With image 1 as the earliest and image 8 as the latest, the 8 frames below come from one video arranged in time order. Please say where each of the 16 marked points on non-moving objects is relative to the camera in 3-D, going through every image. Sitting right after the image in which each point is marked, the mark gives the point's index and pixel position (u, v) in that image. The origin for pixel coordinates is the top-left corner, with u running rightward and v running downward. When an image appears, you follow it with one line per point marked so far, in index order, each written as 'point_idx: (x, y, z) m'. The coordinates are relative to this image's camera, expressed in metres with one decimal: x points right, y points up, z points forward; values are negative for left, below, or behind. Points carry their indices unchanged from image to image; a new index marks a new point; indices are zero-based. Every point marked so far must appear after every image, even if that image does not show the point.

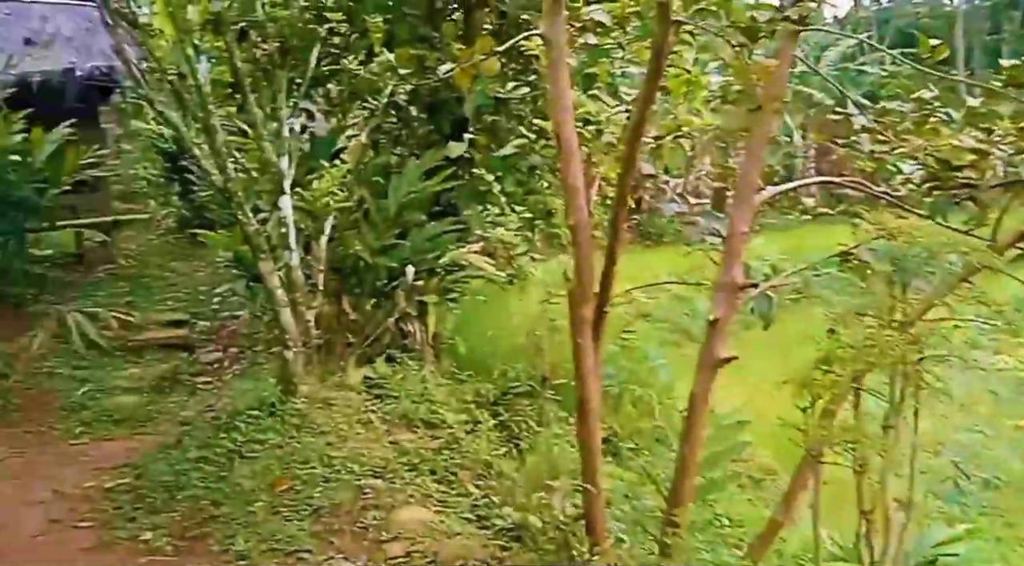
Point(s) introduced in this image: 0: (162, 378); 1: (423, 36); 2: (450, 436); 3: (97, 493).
0: (-1.7, -0.5, +4.0) m
1: (-0.4, +1.1, +3.9) m
2: (-0.2, -0.6, +3.2) m
3: (-1.4, -0.7, +2.8) m
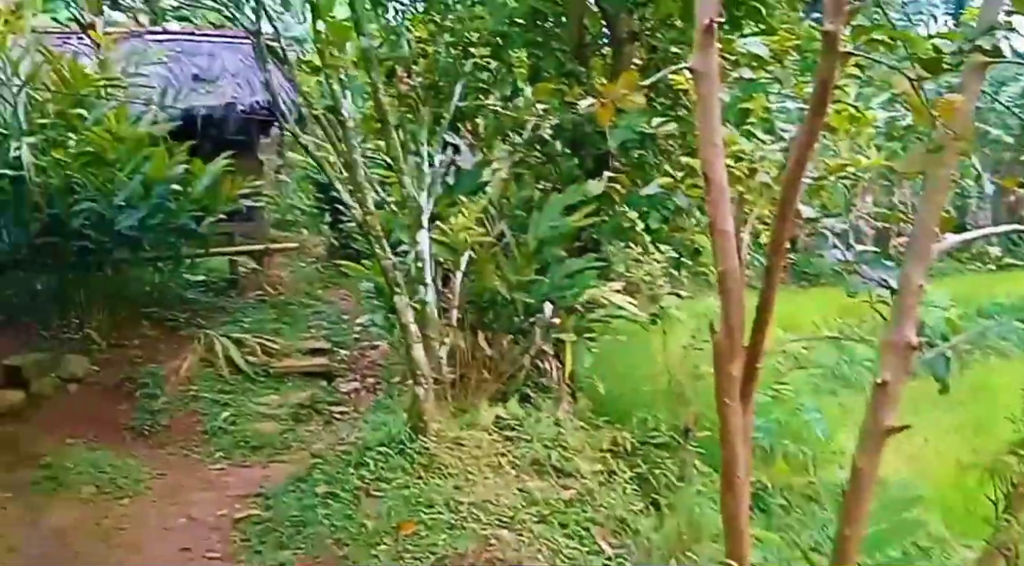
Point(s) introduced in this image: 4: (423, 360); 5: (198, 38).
0: (-1.1, -0.6, +4.1) m
1: (+0.3, +1.0, +3.8) m
2: (+0.3, -0.7, +3.0) m
3: (-1.0, -0.8, +2.8) m
4: (-0.3, -0.3, +3.2) m
5: (-2.2, +1.8, +5.8) m
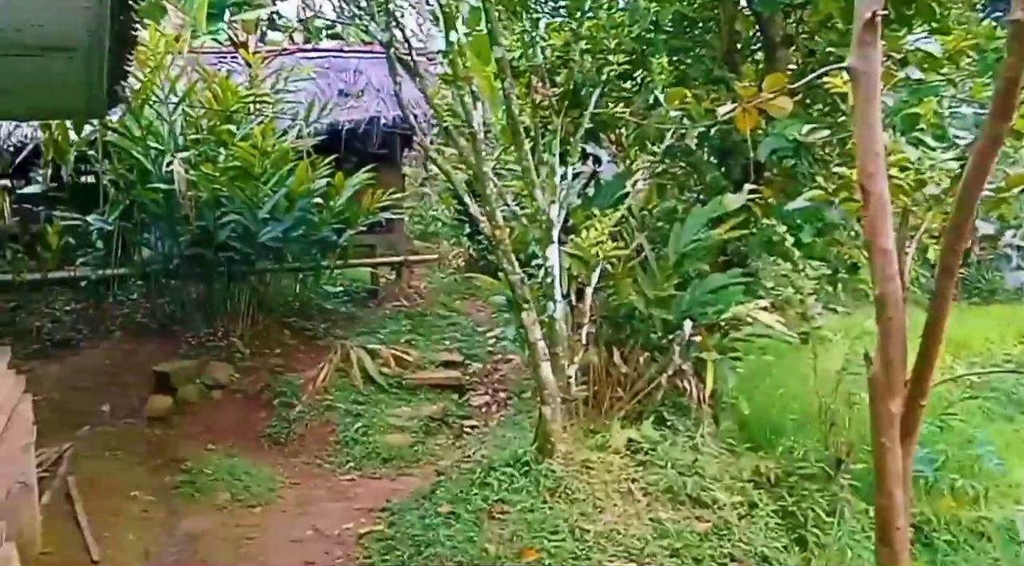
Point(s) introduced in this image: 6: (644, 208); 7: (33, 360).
0: (-0.4, -0.7, +4.1) m
1: (+0.9, +0.9, +3.6) m
2: (+0.7, -0.8, +2.8) m
3: (-0.6, -0.9, +2.8) m
4: (+0.1, -0.4, +3.1) m
5: (-1.2, +1.7, +6.0) m
6: (+0.6, +0.4, +4.0) m
7: (-2.8, -0.5, +4.7) m
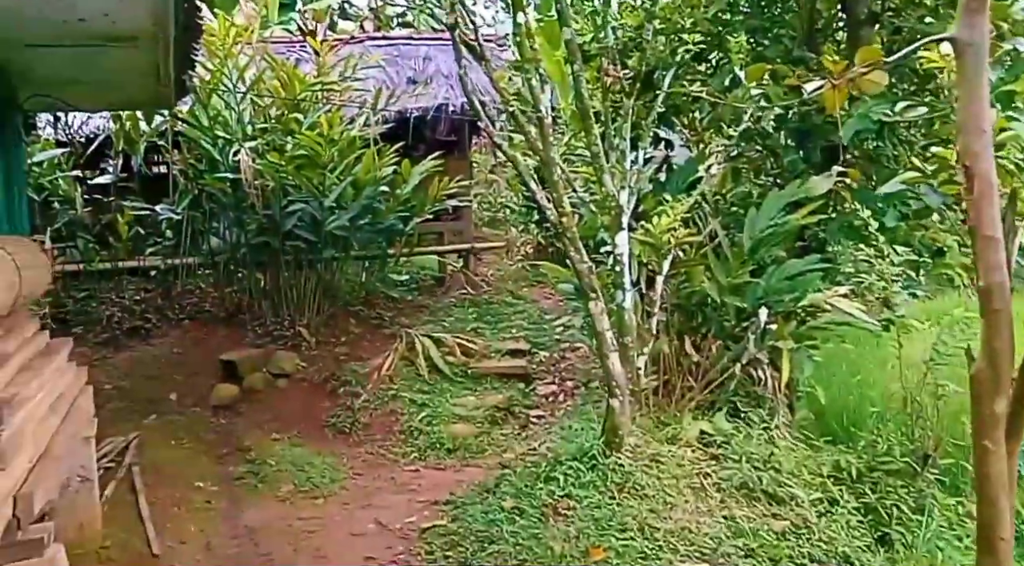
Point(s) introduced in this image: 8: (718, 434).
0: (-0.1, -0.6, +4.0) m
1: (+1.2, +0.9, +3.4) m
2: (+0.9, -0.8, +2.6) m
3: (-0.3, -0.8, +2.8) m
4: (+0.4, -0.3, +3.0) m
5: (-0.7, +1.8, +6.0) m
6: (+0.9, +0.4, +3.8) m
7: (-2.5, -0.4, +4.9) m
8: (+0.8, -0.6, +3.1) m
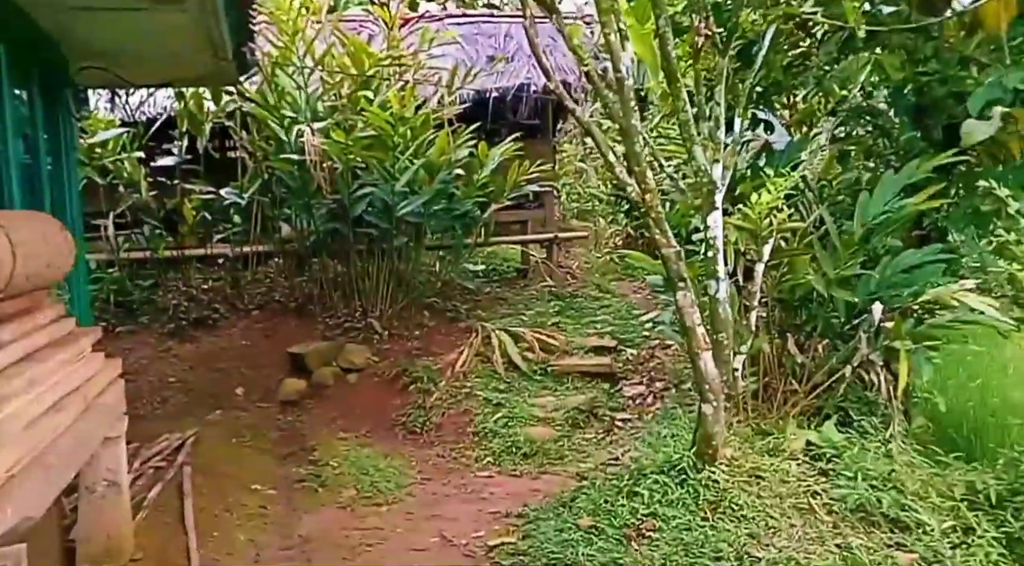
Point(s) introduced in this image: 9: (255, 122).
0: (+0.3, -0.6, +3.7) m
1: (+1.4, +1.0, +2.9) m
2: (+1.1, -0.7, +2.2) m
3: (-0.1, -0.8, +2.5) m
4: (+0.6, -0.3, +2.6) m
5: (-0.1, +1.8, +5.7) m
6: (+1.3, +0.5, +3.4) m
7: (-2.0, -0.3, +4.8) m
8: (+1.1, -0.5, +2.7) m
9: (-1.5, +0.9, +4.7) m
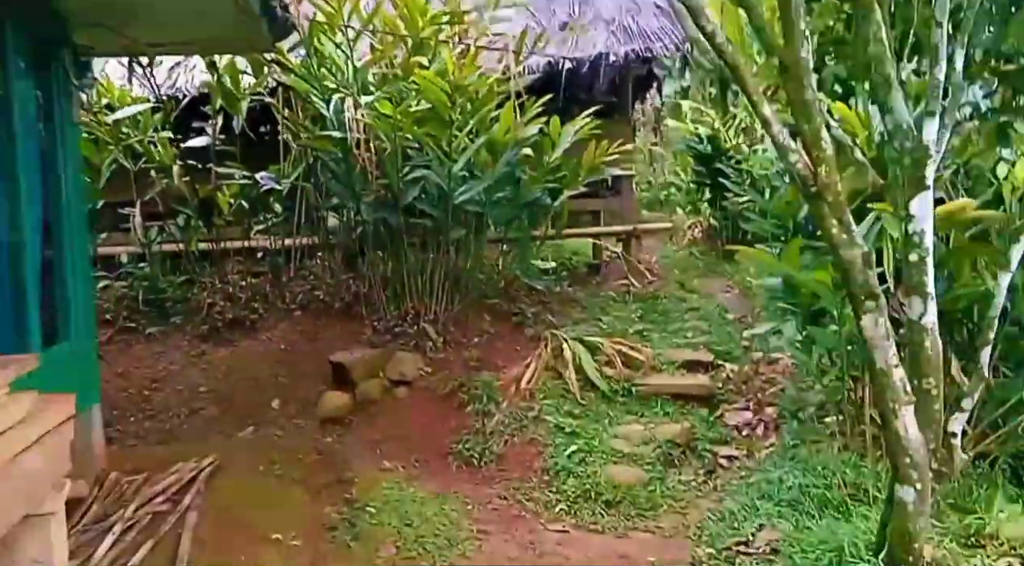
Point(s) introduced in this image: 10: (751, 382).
0: (+0.6, -0.6, +3.0) m
1: (+1.7, +0.9, +2.1) m
2: (+1.3, -0.8, +1.5) m
3: (+0.1, -0.8, +1.8) m
4: (+0.8, -0.3, +1.9) m
5: (+0.3, +1.8, +5.0) m
6: (+1.6, +0.4, +2.6) m
7: (-1.6, -0.3, +4.2) m
8: (+1.3, -0.6, +2.0) m
9: (-1.1, +1.0, +4.2) m
10: (+1.0, -0.4, +3.5) m
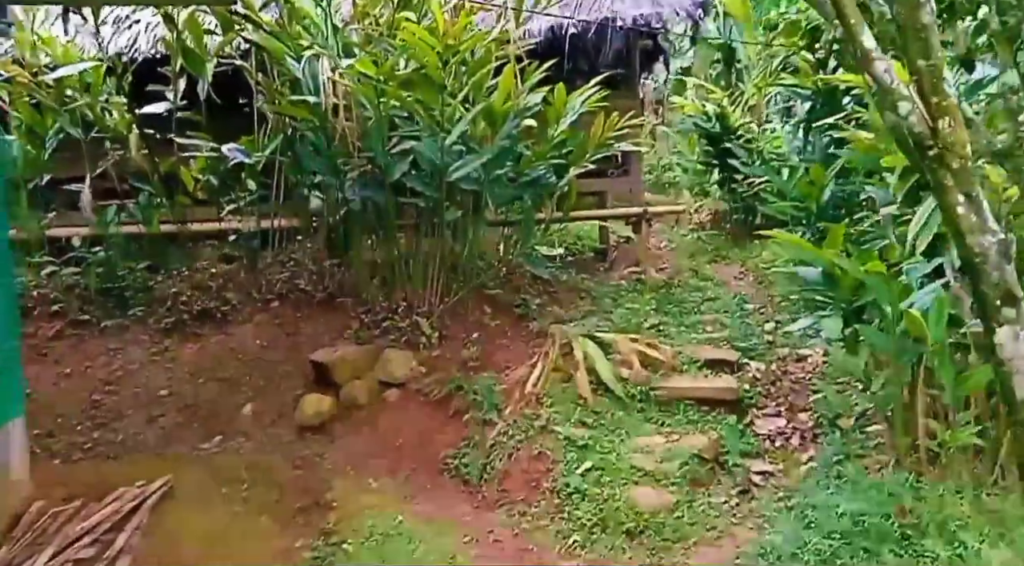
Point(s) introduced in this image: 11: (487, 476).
0: (+0.6, -0.6, +2.6) m
1: (+1.7, +0.9, +1.7) m
2: (+1.3, -0.8, +1.1) m
3: (+0.1, -0.8, +1.4) m
4: (+0.9, -0.3, +1.4) m
5: (+0.3, +1.9, +4.6) m
6: (+1.6, +0.4, +2.1) m
7: (-1.6, -0.3, +3.8) m
8: (+1.3, -0.6, +1.6) m
9: (-1.1, +1.0, +3.7) m
10: (+1.0, -0.4, +3.1) m
11: (-0.1, -0.6, +2.7) m
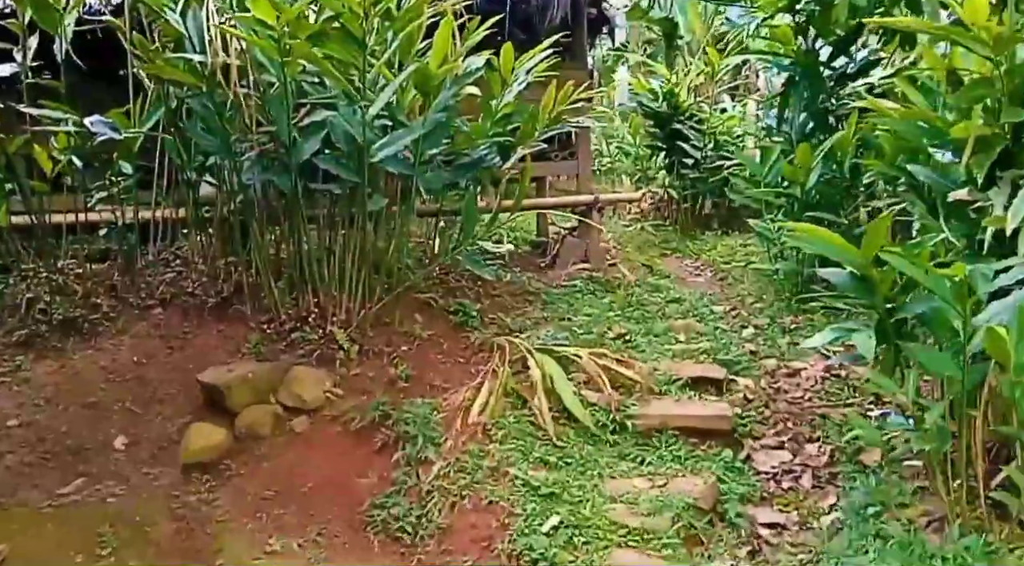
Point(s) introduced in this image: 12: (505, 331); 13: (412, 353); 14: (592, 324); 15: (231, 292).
0: (+0.5, -0.6, +2.1) m
1: (+1.6, +0.9, +1.2) m
2: (+1.3, -0.8, +0.6) m
3: (+0.1, -0.9, +0.8) m
4: (+0.8, -0.3, +0.9) m
5: (0.0, +1.9, +3.9) m
6: (+1.5, +0.4, +1.7) m
7: (-1.8, -0.3, +3.1) m
8: (+1.2, -0.6, +1.1) m
9: (-1.3, +1.0, +3.0) m
10: (+0.9, -0.4, +2.6) m
11: (-0.2, -0.7, +2.1) m
12: (0.0, -0.2, +3.1) m
13: (-0.4, -0.3, +2.9) m
14: (+0.3, -0.2, +3.1) m
15: (-1.1, 0.0, +3.2) m
